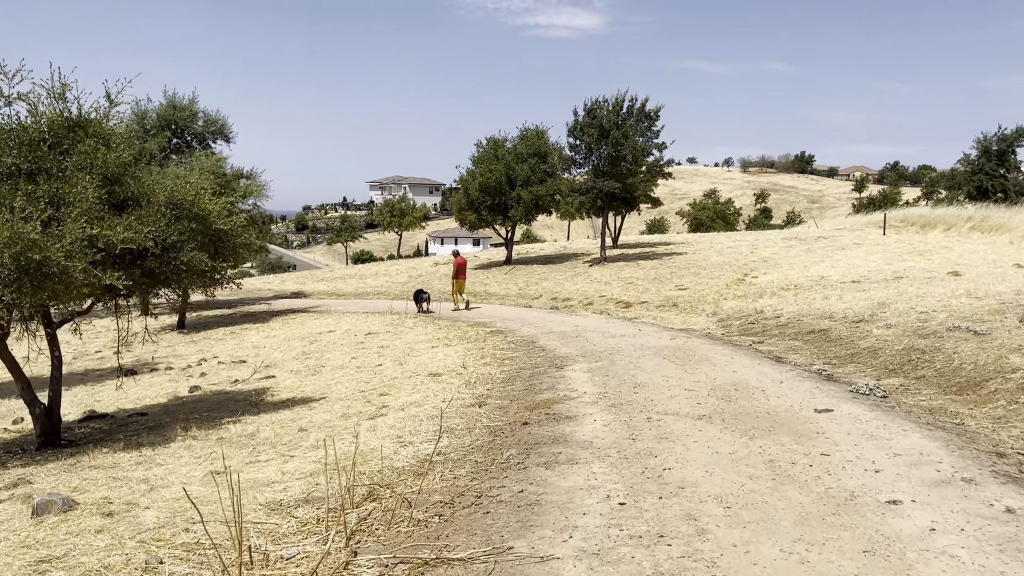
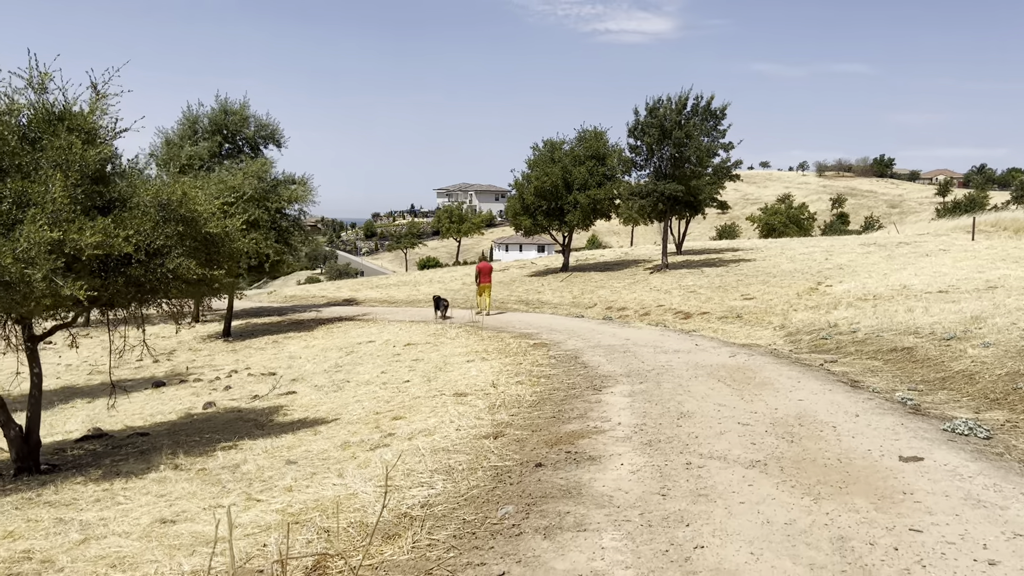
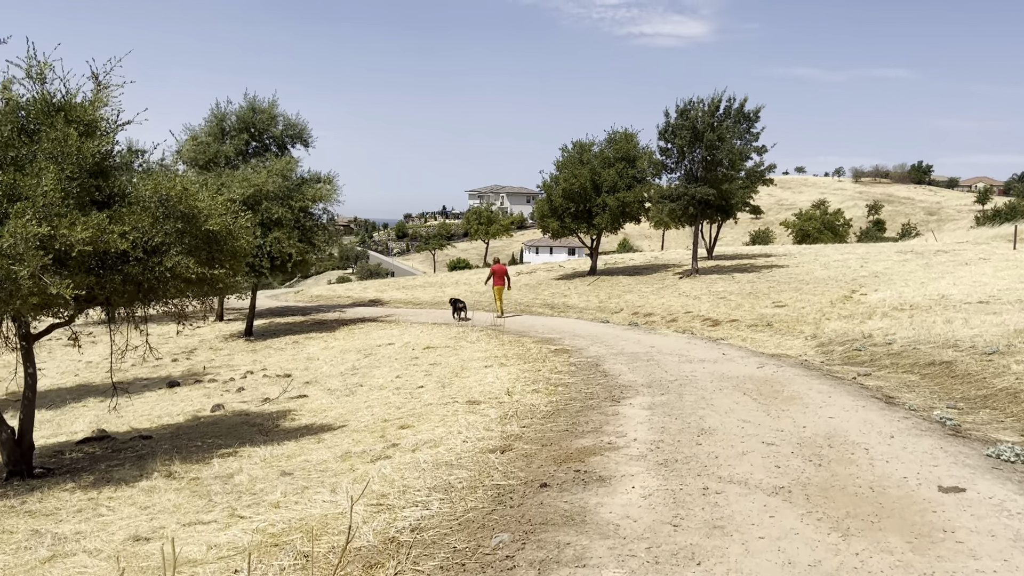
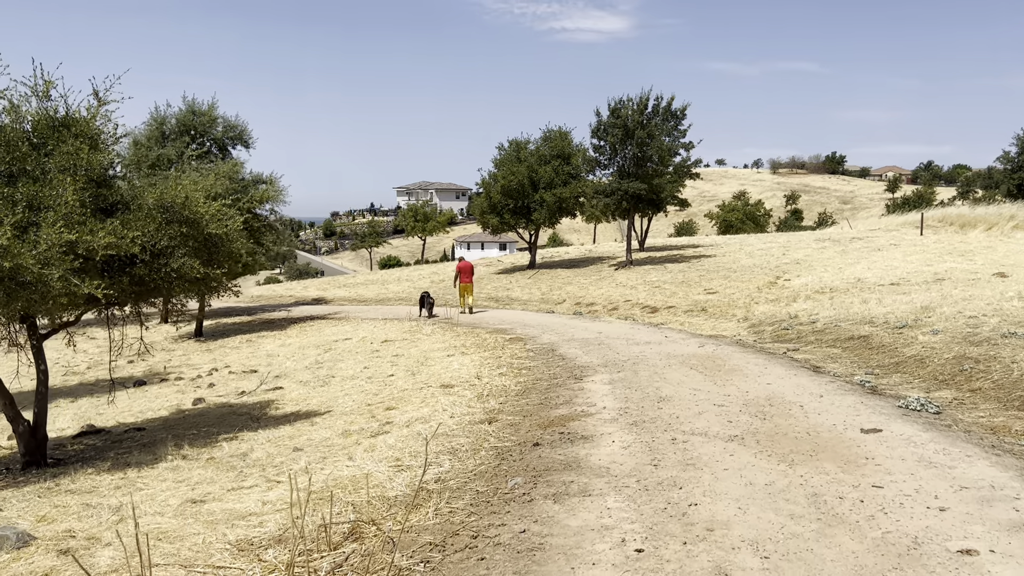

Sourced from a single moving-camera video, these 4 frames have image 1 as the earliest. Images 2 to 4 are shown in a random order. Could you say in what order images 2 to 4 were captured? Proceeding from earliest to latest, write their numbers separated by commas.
4, 2, 3
